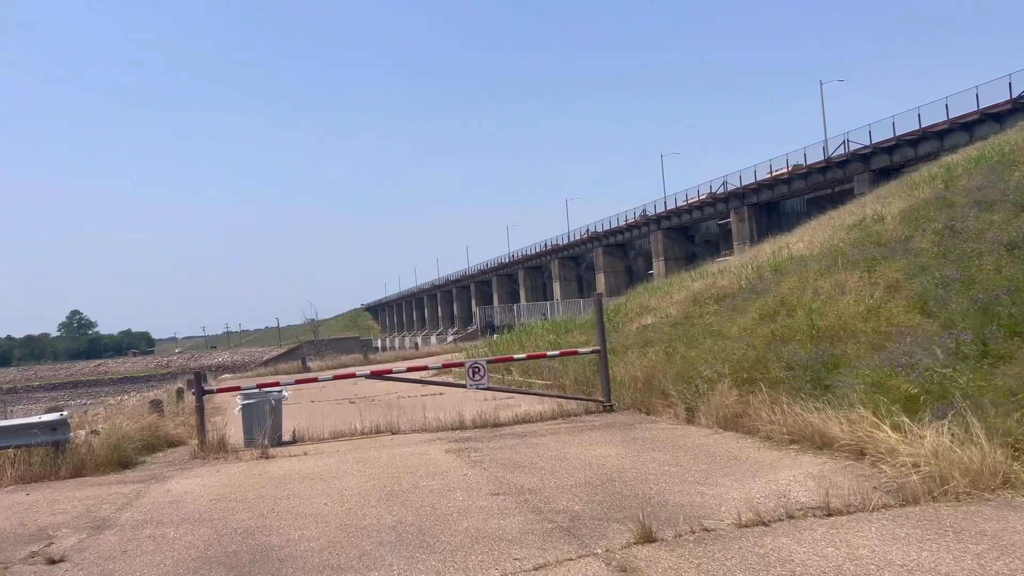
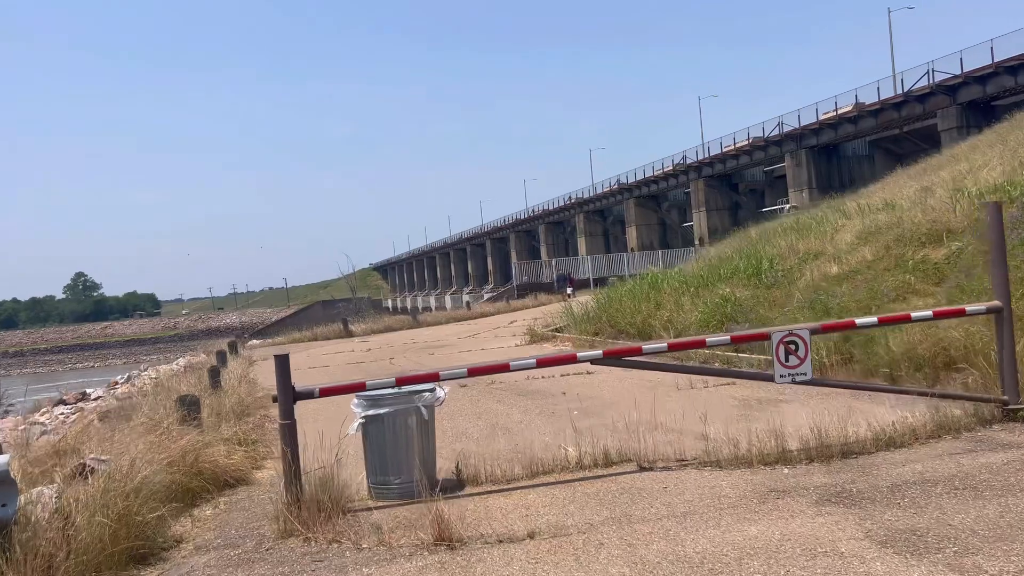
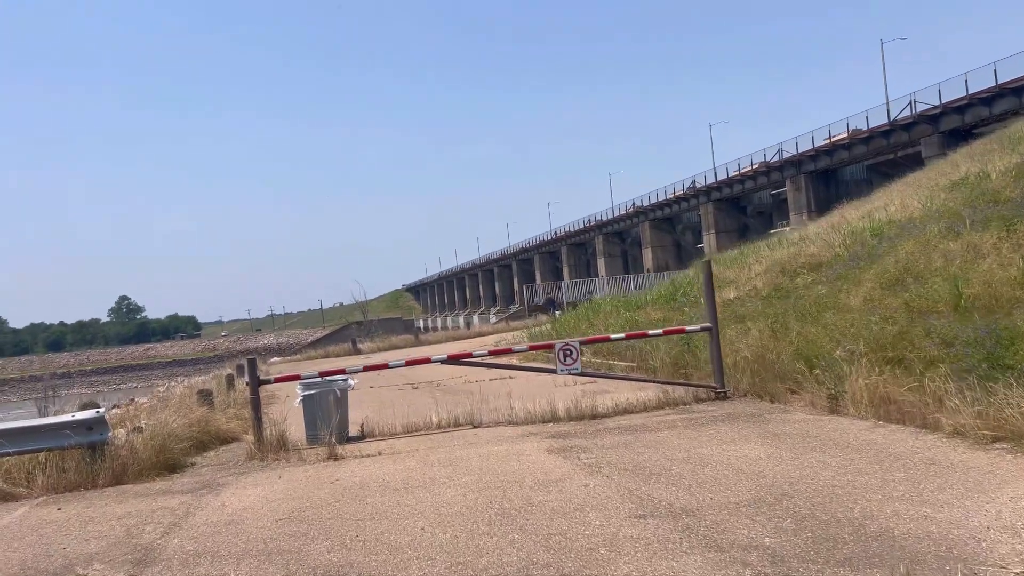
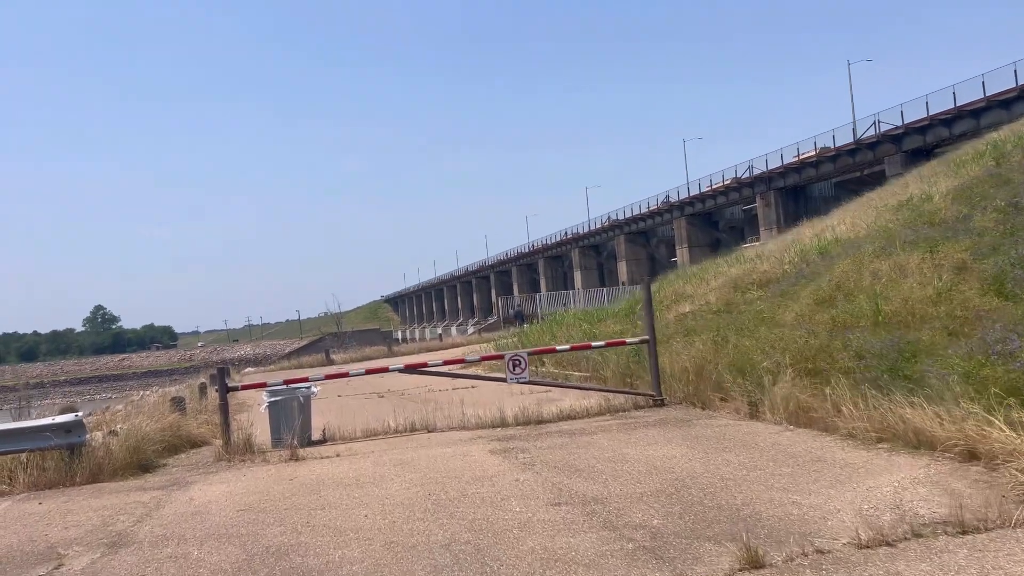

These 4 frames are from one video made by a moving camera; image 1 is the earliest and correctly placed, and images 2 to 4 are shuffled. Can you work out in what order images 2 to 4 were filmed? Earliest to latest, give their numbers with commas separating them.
4, 3, 2
